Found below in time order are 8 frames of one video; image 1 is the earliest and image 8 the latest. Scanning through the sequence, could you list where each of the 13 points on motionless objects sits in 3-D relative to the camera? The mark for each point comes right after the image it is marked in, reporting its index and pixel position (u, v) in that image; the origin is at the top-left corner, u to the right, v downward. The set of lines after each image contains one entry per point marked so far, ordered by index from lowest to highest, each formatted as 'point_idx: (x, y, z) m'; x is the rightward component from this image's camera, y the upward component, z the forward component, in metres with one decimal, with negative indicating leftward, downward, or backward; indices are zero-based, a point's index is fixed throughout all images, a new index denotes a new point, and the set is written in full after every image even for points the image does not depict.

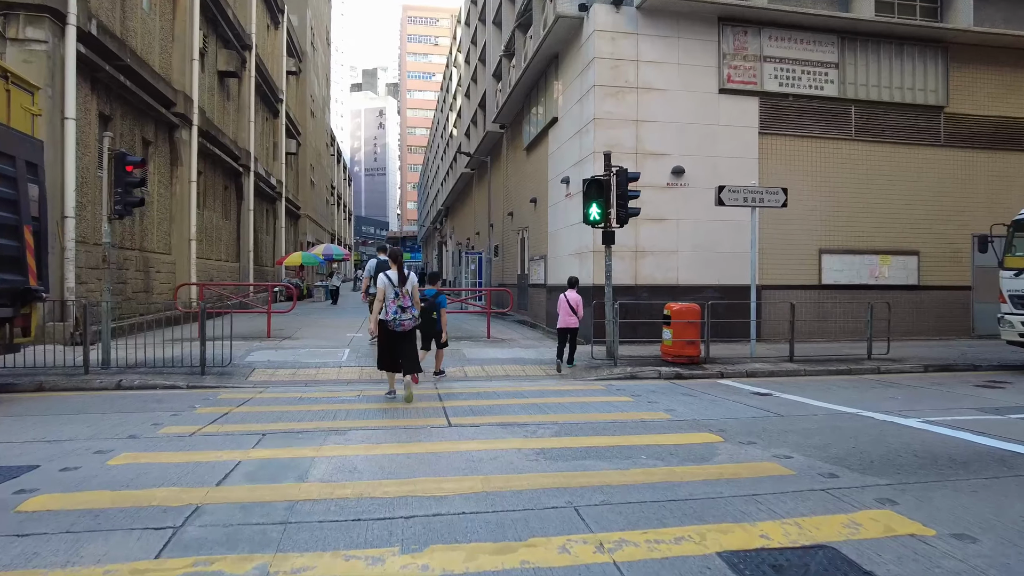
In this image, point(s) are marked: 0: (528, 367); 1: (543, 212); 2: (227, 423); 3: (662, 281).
0: (+0.3, -1.2, +9.8) m
1: (+0.7, +1.9, +16.4) m
2: (-2.6, -1.2, +6.1) m
3: (+2.8, +0.1, +12.5) m
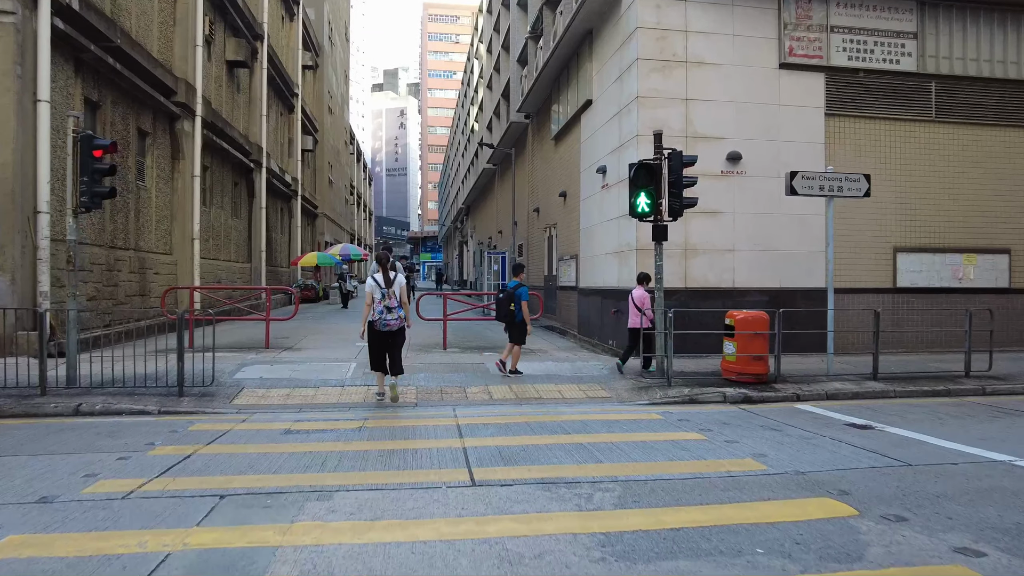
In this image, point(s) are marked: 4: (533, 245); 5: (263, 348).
0: (+0.7, -1.2, +8.3) m
1: (+1.4, +1.8, +14.9) m
2: (-2.3, -1.3, +4.6) m
3: (+3.3, +0.1, +10.9) m
4: (+0.6, +1.3, +19.3) m
5: (-3.8, -1.0, +10.4) m
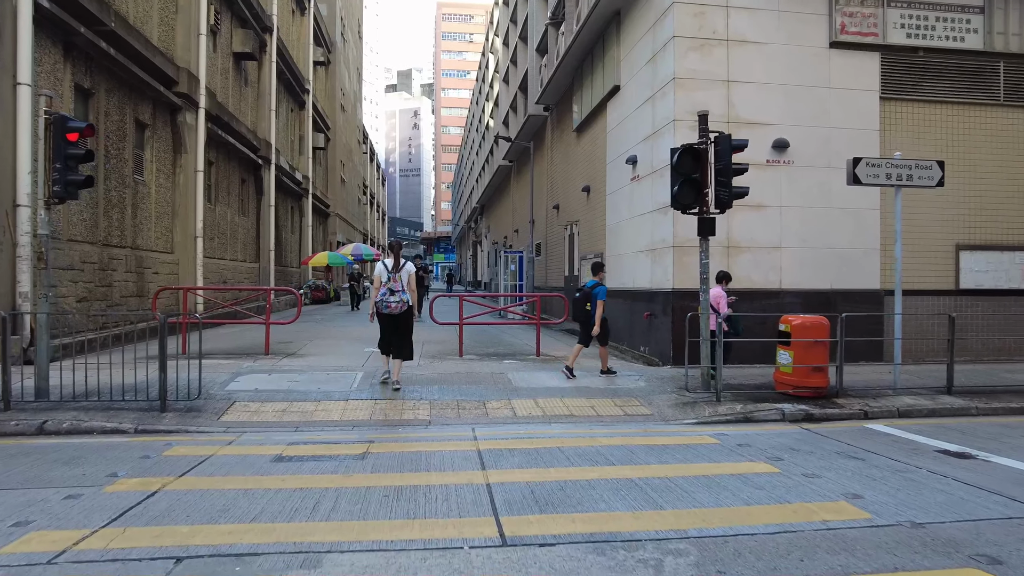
0: (+1.0, -1.3, +7.3) m
1: (+1.8, +1.8, +13.9) m
2: (-2.1, -1.3, +3.7) m
3: (+3.6, 0.0, +9.8) m
4: (+1.1, +1.2, +18.3) m
5: (-3.5, -1.0, +9.5) m
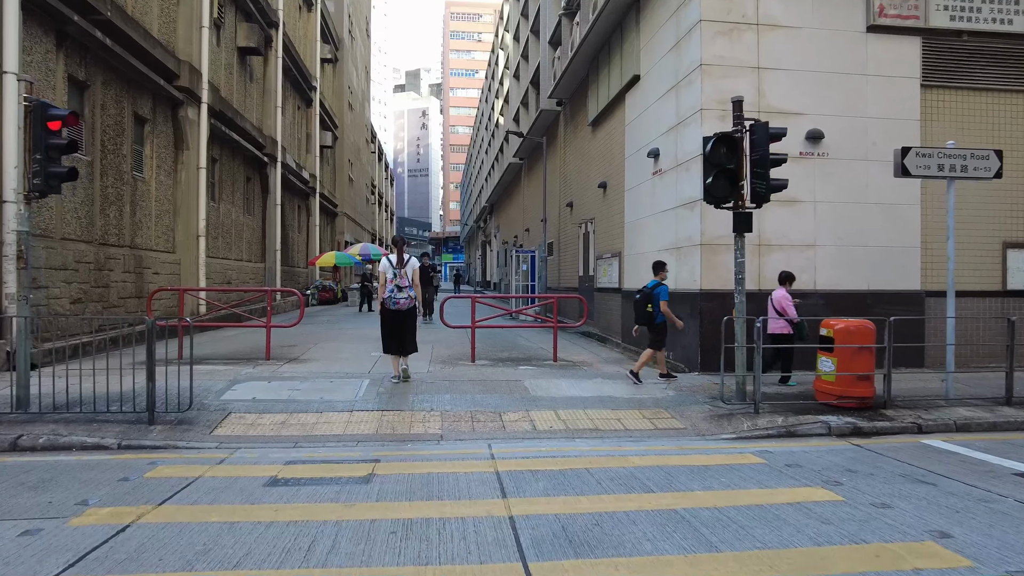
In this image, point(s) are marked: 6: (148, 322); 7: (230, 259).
0: (+1.1, -1.3, +6.7) m
1: (+2.0, +1.8, +13.3) m
2: (-1.9, -1.3, +3.1) m
3: (+3.8, 0.0, +9.2) m
4: (+1.4, +1.2, +17.7) m
5: (-3.3, -1.0, +8.9) m
6: (-3.5, -0.3, +6.4) m
7: (-8.0, +0.8, +19.0) m
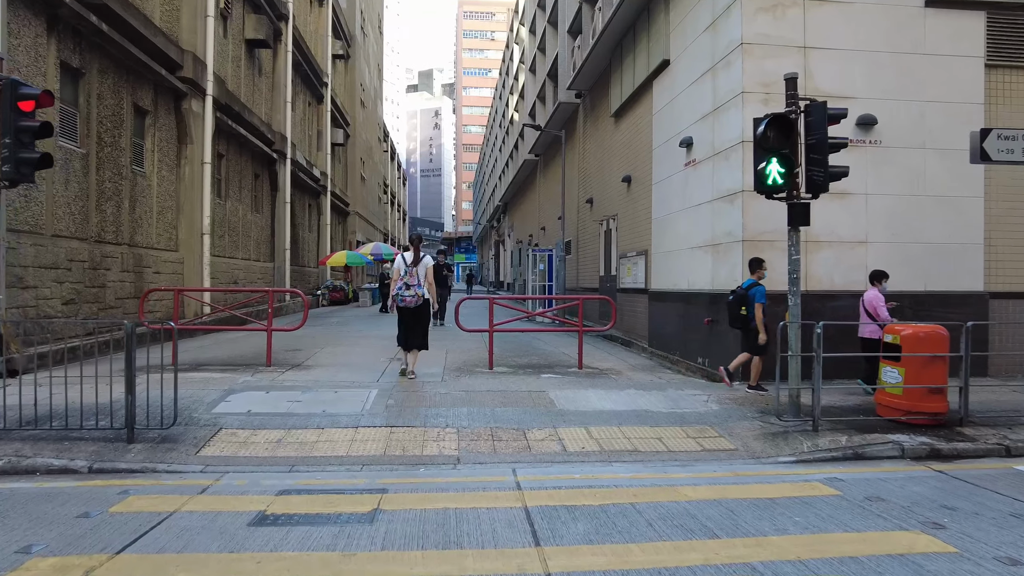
0: (+1.4, -1.3, +5.9) m
1: (+2.4, +1.8, +12.4) m
2: (-1.8, -1.3, +2.4) m
3: (+4.1, 0.0, +8.3) m
4: (+1.9, +1.2, +16.9) m
5: (-3.0, -1.0, +8.2) m
6: (-3.2, -0.3, +5.7) m
7: (-7.5, +0.8, +18.4) m
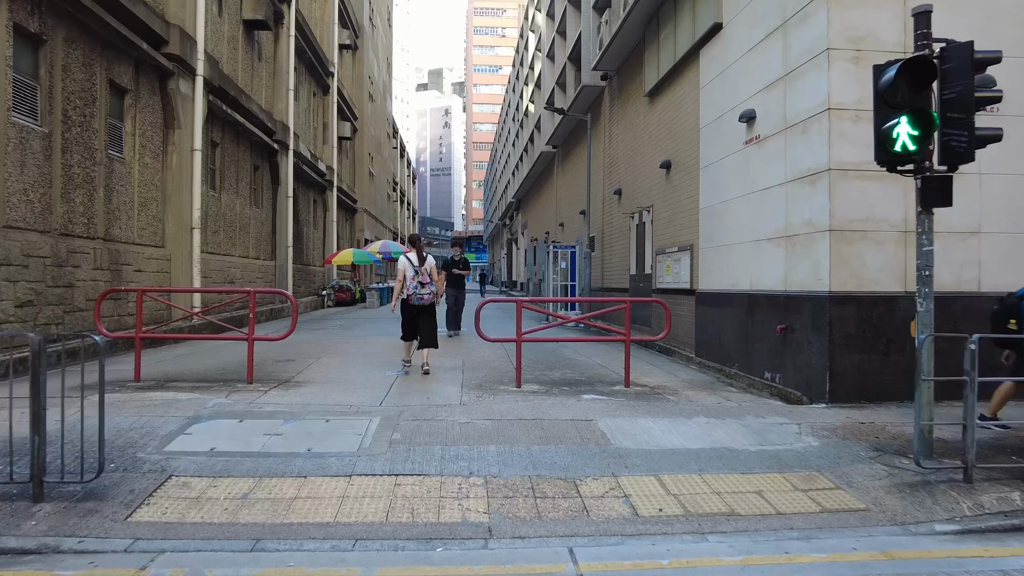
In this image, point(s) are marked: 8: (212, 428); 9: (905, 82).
0: (+1.7, -1.3, +4.4) m
1: (+2.8, +1.8, +10.9) m
2: (-1.5, -1.3, +0.9) m
3: (+4.4, 0.0, +6.8) m
4: (+2.3, +1.2, +15.4) m
5: (-2.7, -1.0, +6.7) m
6: (-2.9, -0.3, +4.2) m
7: (-7.1, +0.8, +17.0) m
8: (-2.4, -1.1, +5.3) m
9: (+2.7, +1.4, +4.6) m
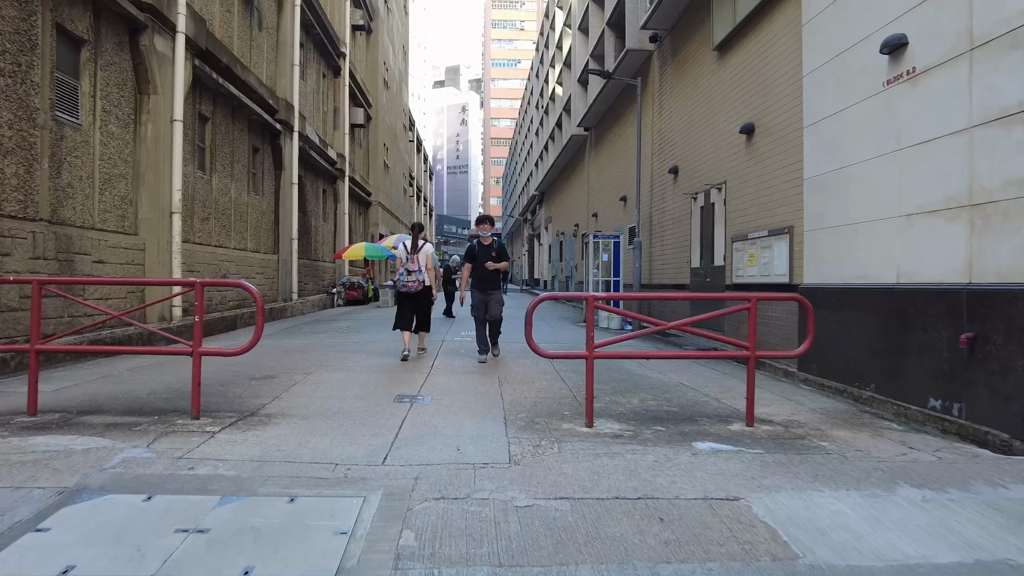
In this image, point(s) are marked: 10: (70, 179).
0: (+2.1, -1.2, +2.1) m
1: (+3.4, +1.8, +8.6) m
2: (-1.2, -1.2, -1.3) m
3: (+4.9, +0.1, +4.4) m
4: (+3.0, +1.3, +13.1) m
5: (-2.2, -0.9, +4.5) m
6: (-2.5, -0.3, +2.0) m
7: (-6.3, +0.9, +14.9) m
8: (-1.9, -1.0, +3.1) m
9: (+3.1, +1.5, +2.3) m
10: (-6.0, +1.5, +9.2) m
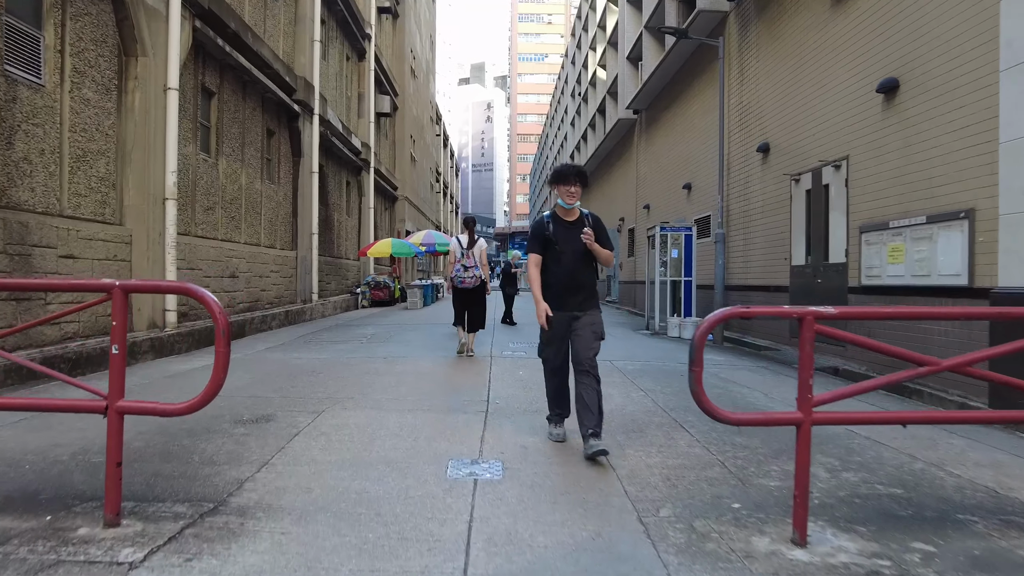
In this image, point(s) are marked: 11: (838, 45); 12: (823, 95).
0: (+2.6, -1.3, -0.1) m
1: (+4.1, +1.8, +6.4) m
2: (-0.8, -1.3, -3.4) m
3: (+5.5, 0.0, +2.1) m
4: (+3.9, +1.2, +10.9) m
5: (-1.6, -1.0, +2.5) m
6: (-2.0, -0.3, 0.0) m
7: (-5.4, +0.9, +13.0) m
8: (-1.4, -1.1, +1.1) m
9: (+3.6, +1.4, +0.1) m
10: (-5.3, +1.5, +7.3) m
11: (+4.1, +3.0, +8.6) m
12: (+4.0, +2.5, +9.0) m
